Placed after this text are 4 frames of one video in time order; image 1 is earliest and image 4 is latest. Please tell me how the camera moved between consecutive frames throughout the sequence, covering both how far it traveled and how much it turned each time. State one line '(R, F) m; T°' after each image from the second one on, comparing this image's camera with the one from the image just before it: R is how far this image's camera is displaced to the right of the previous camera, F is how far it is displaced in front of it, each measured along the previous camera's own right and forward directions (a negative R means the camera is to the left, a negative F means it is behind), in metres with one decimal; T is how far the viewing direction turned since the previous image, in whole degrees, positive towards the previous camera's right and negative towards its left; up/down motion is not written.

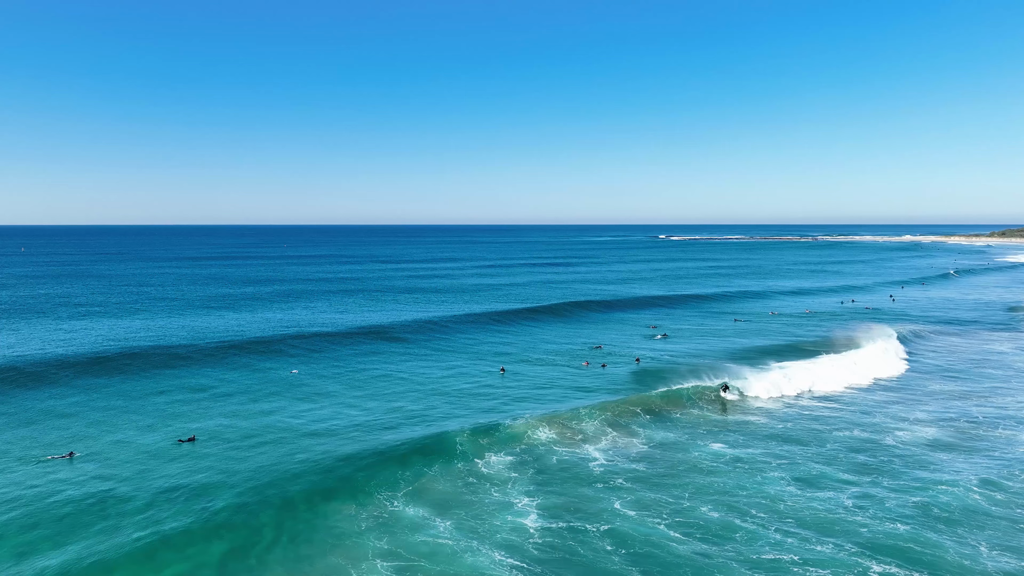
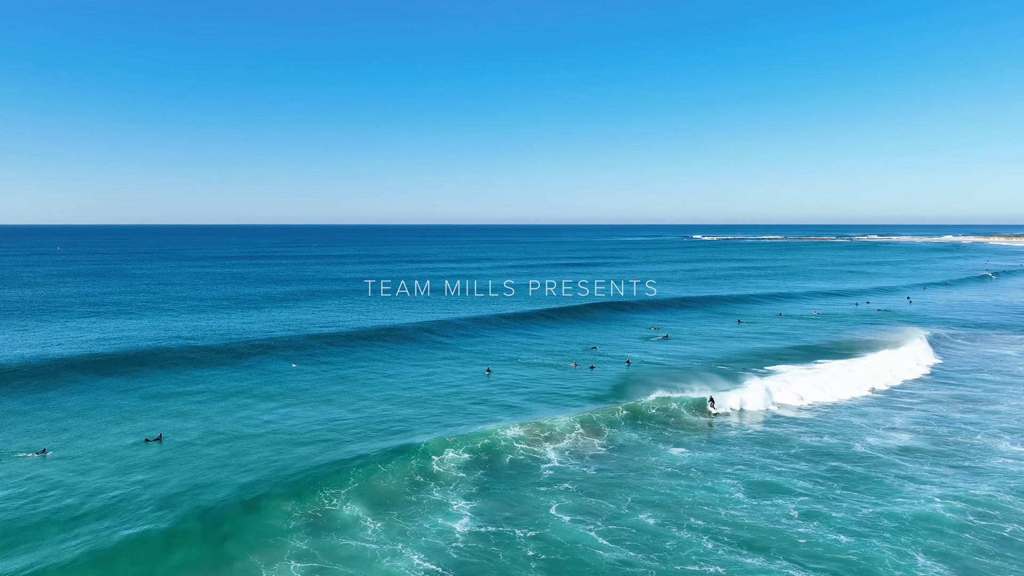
(-1.5, +2.1) m; -2°
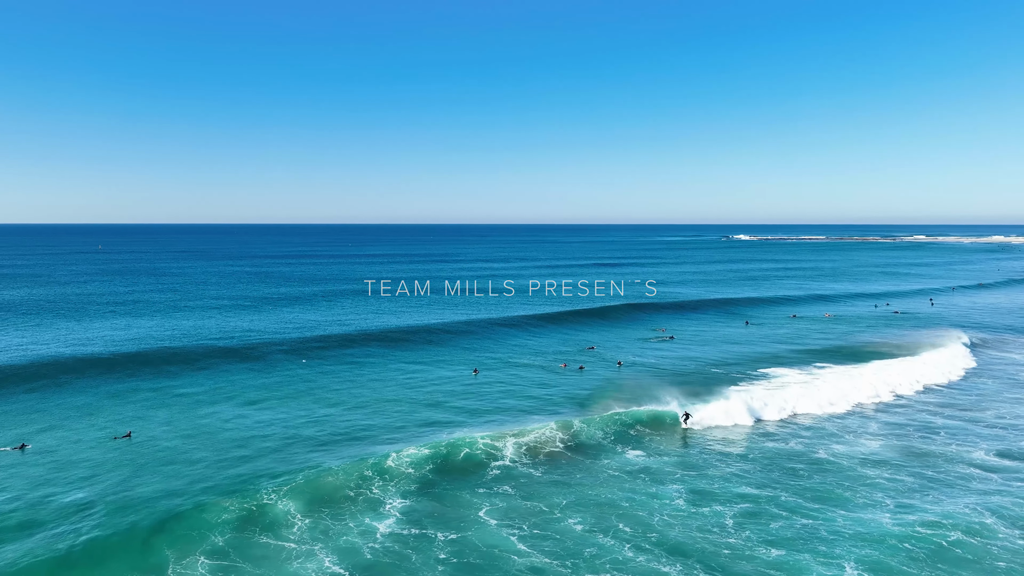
(+3.0, 0.0) m; -2°
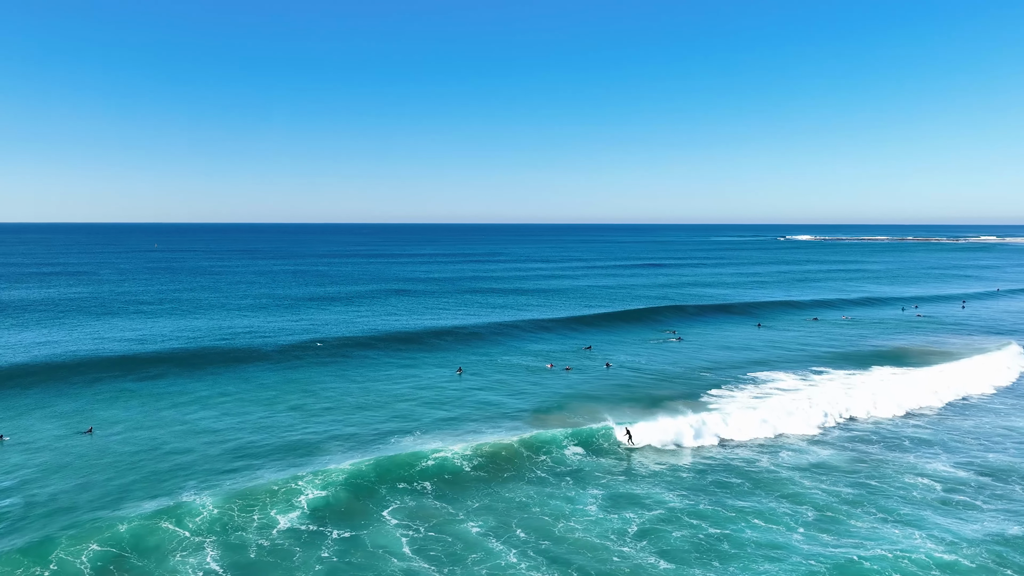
(+3.8, -0.2) m; -2°
